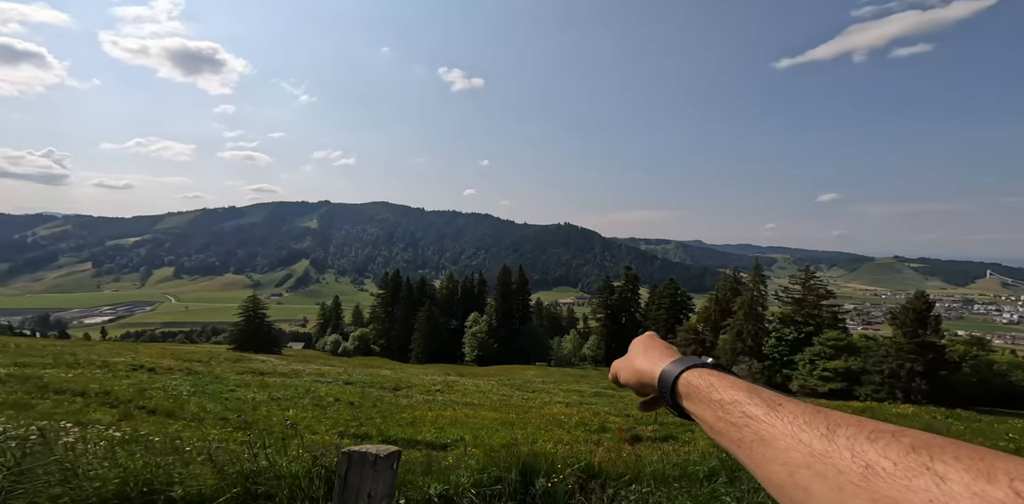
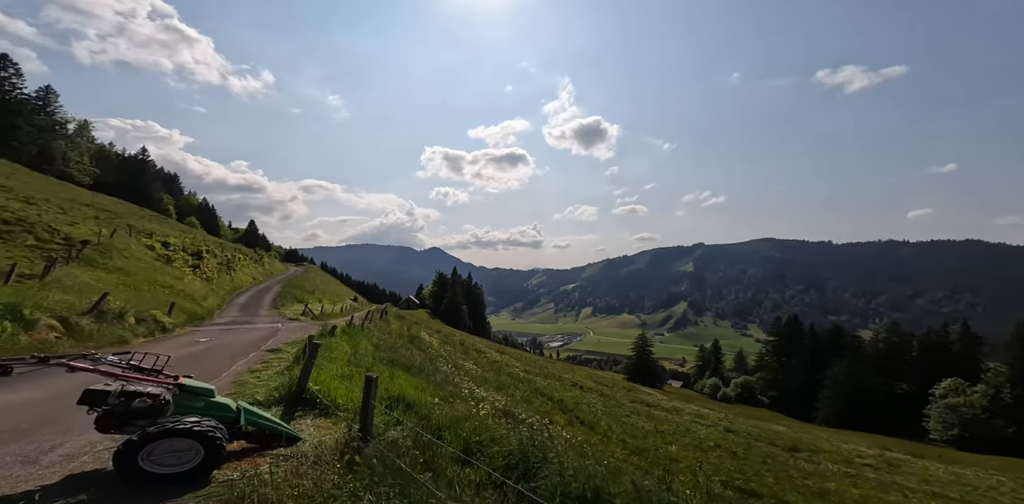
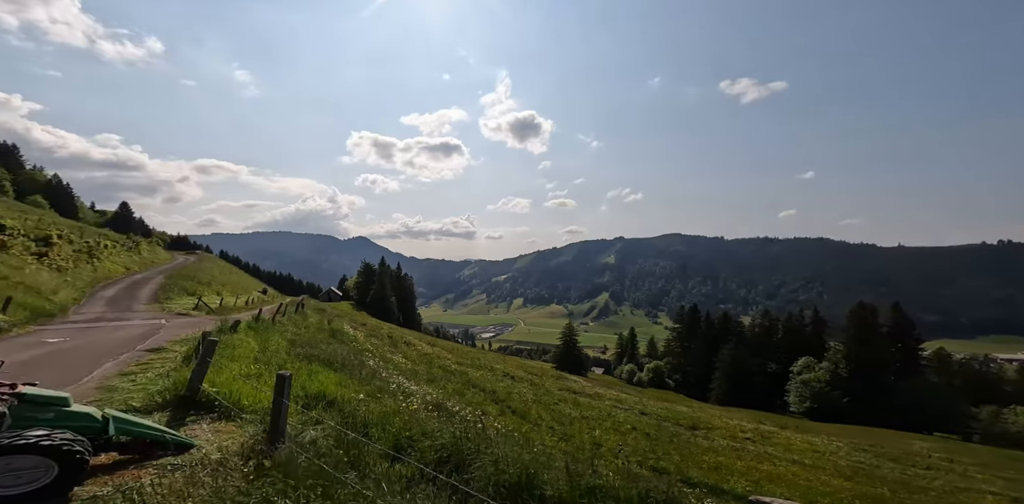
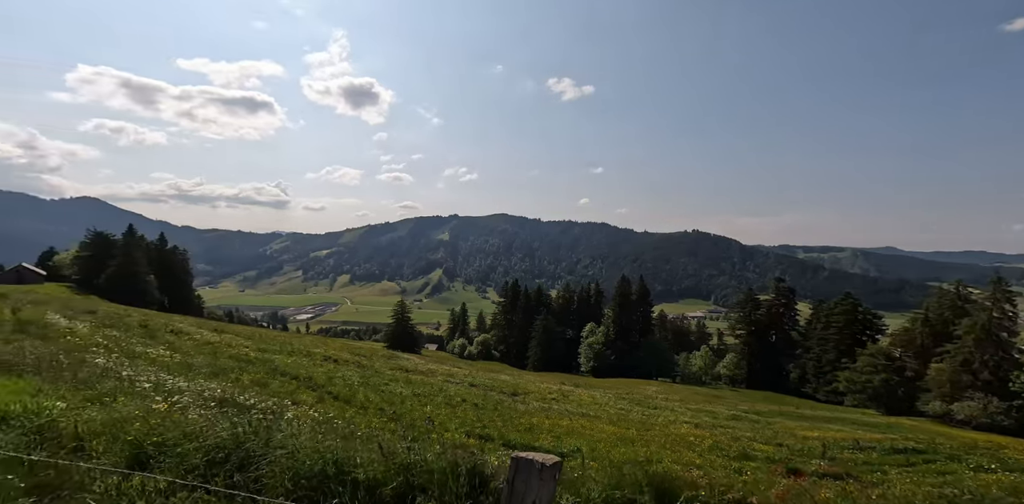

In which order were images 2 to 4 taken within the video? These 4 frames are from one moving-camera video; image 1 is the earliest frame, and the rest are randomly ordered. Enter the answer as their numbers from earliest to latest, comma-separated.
4, 3, 2
